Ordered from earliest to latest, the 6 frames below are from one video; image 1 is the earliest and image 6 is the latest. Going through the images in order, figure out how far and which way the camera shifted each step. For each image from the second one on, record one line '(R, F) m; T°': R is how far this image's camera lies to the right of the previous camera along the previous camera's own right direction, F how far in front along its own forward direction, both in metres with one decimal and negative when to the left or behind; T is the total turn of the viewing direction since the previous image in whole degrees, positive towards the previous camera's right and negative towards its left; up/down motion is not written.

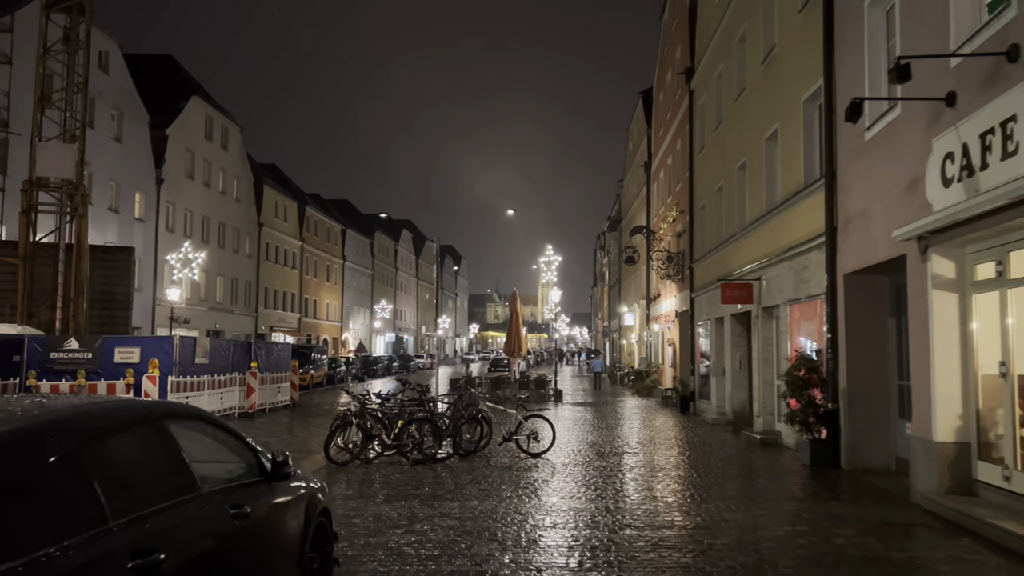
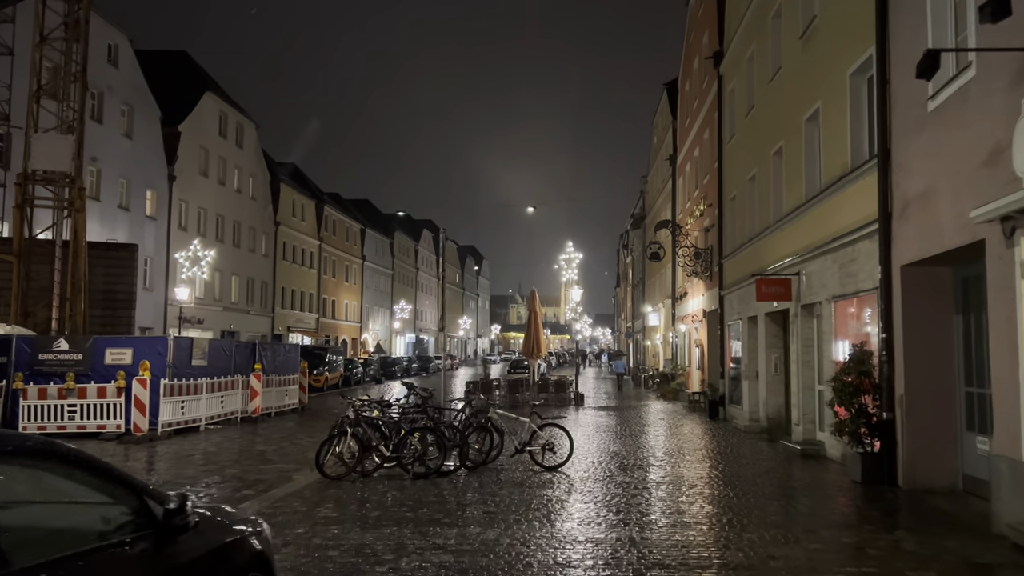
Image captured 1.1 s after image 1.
(+0.2, +1.3) m; -2°
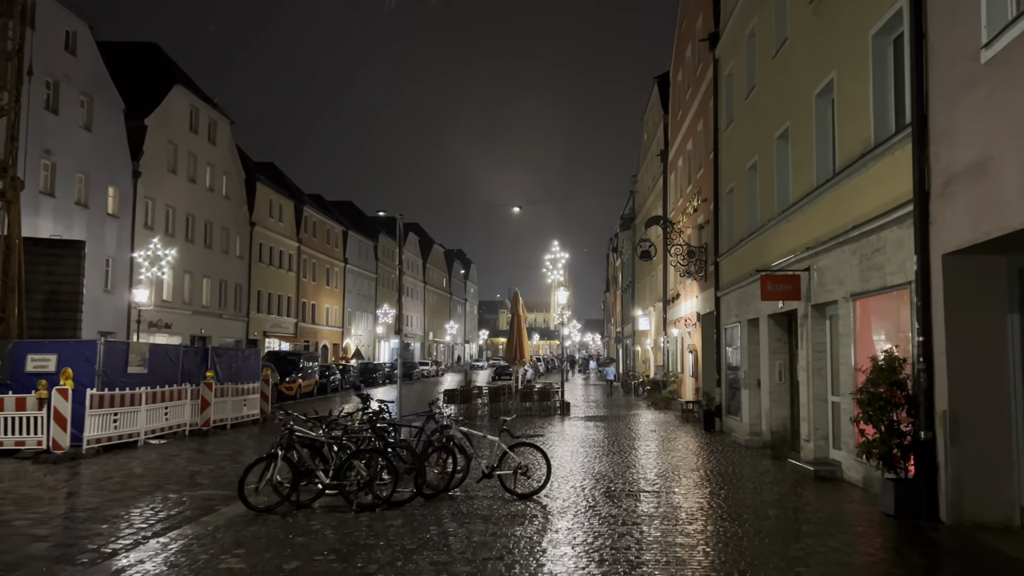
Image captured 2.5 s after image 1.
(+0.3, +1.9) m; +1°
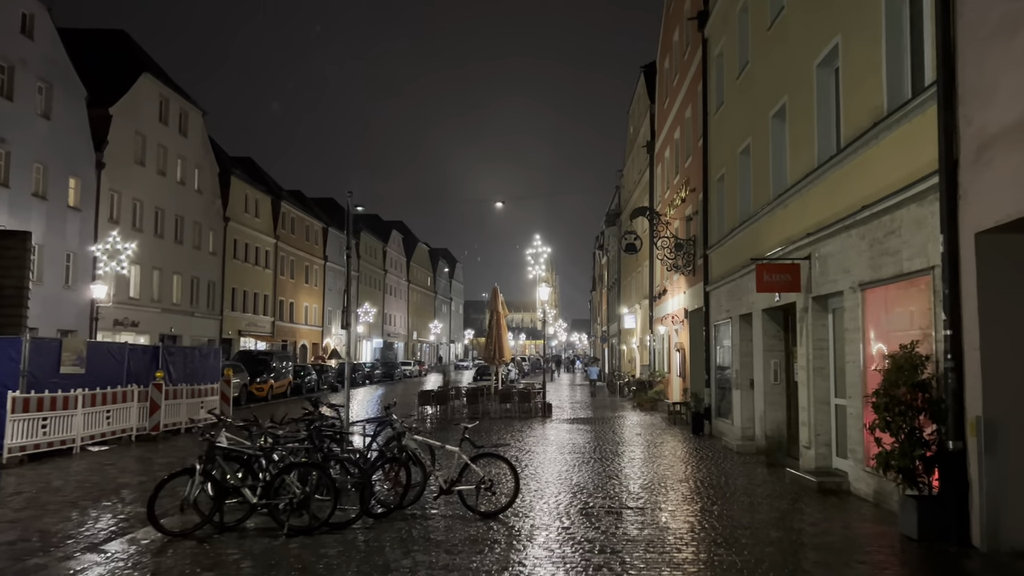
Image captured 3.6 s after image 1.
(+0.3, +1.4) m; +1°
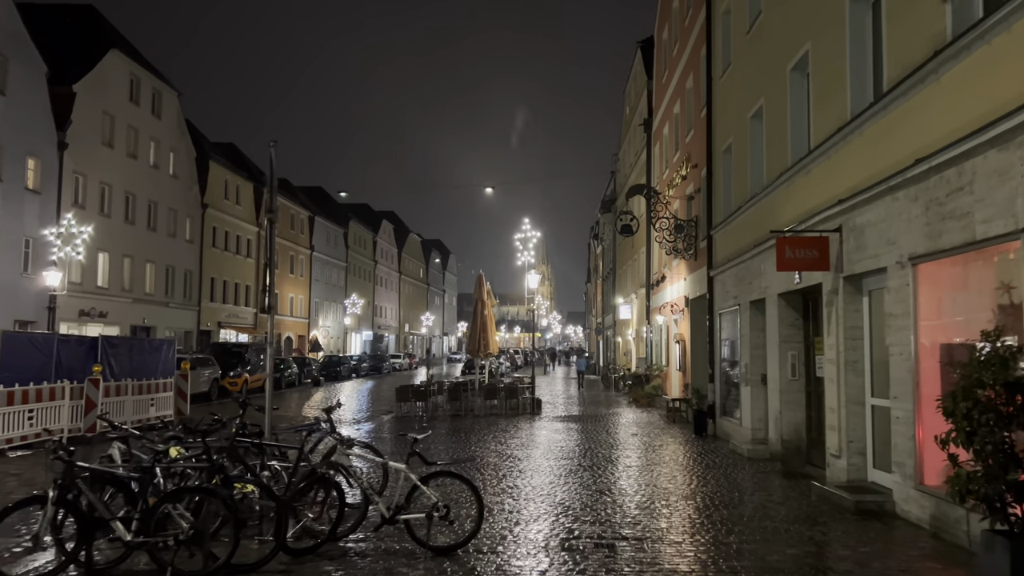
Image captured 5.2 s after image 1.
(+0.3, +2.0) m; 0°
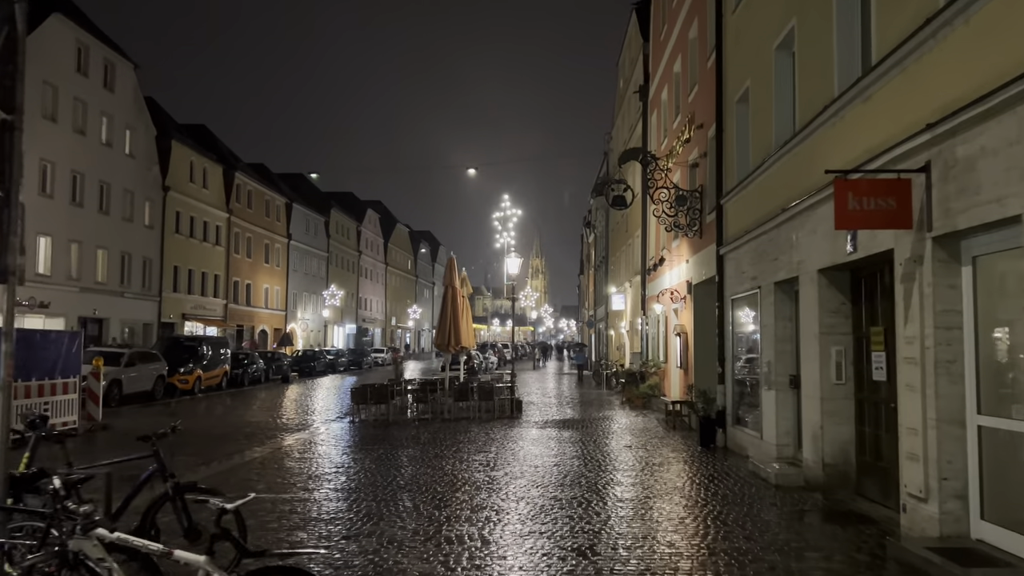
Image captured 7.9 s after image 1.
(+0.5, +3.2) m; 0°
